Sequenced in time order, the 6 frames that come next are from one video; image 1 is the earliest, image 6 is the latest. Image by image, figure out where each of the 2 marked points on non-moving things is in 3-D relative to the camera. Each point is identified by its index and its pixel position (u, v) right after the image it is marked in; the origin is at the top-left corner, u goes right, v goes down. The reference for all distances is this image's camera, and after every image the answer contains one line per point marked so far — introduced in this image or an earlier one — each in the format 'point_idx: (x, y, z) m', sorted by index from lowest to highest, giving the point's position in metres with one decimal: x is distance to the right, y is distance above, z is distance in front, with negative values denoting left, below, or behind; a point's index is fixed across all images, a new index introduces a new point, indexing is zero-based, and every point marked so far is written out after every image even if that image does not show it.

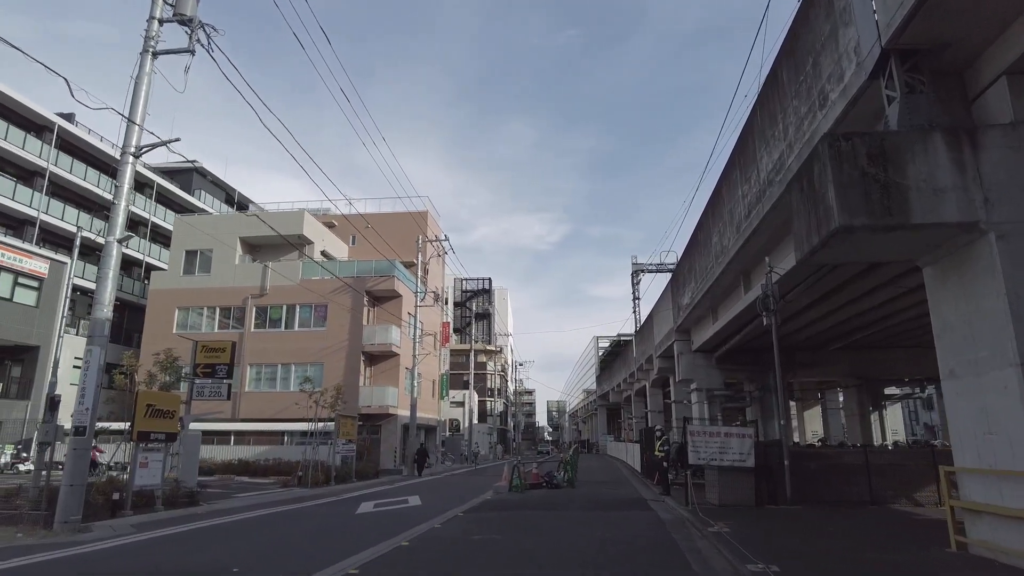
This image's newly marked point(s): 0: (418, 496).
0: (-2.4, -5.4, +16.9) m
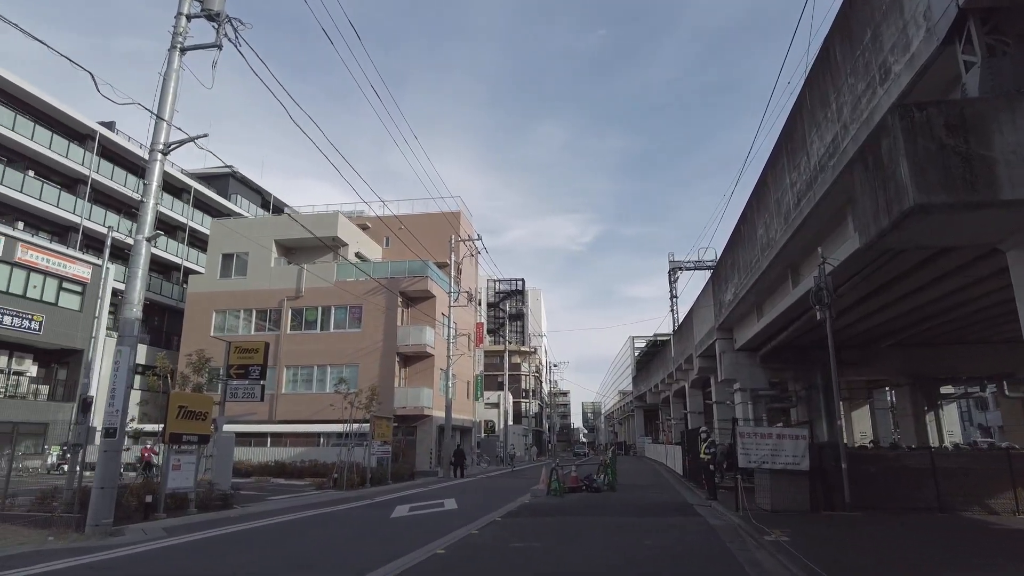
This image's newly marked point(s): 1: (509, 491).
0: (-1.5, -5.4, +16.5) m
1: (-0.1, -6.1, +19.3) m
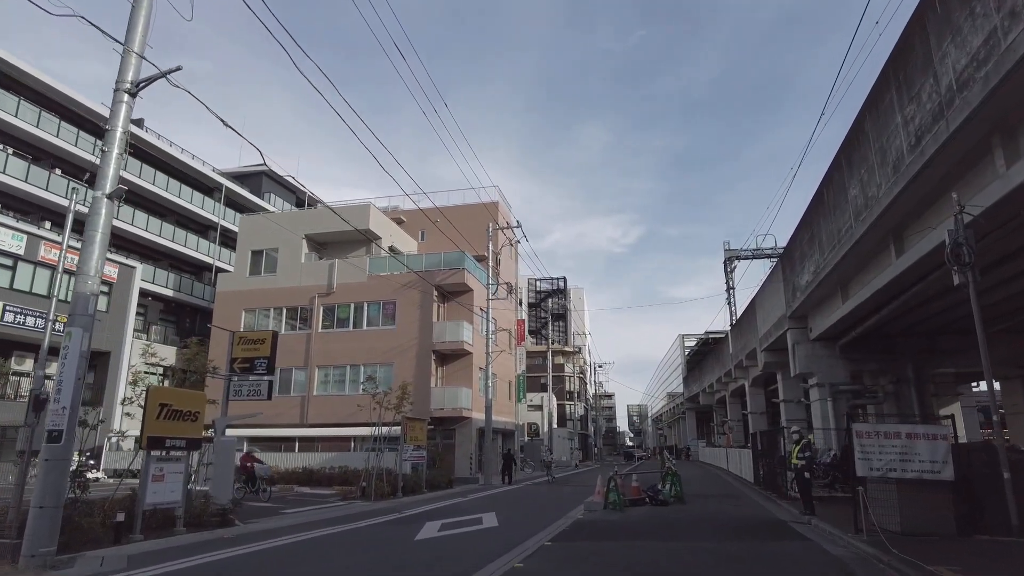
0: (-0.4, -4.9, +14.2) m
1: (+1.2, -5.6, +16.9) m
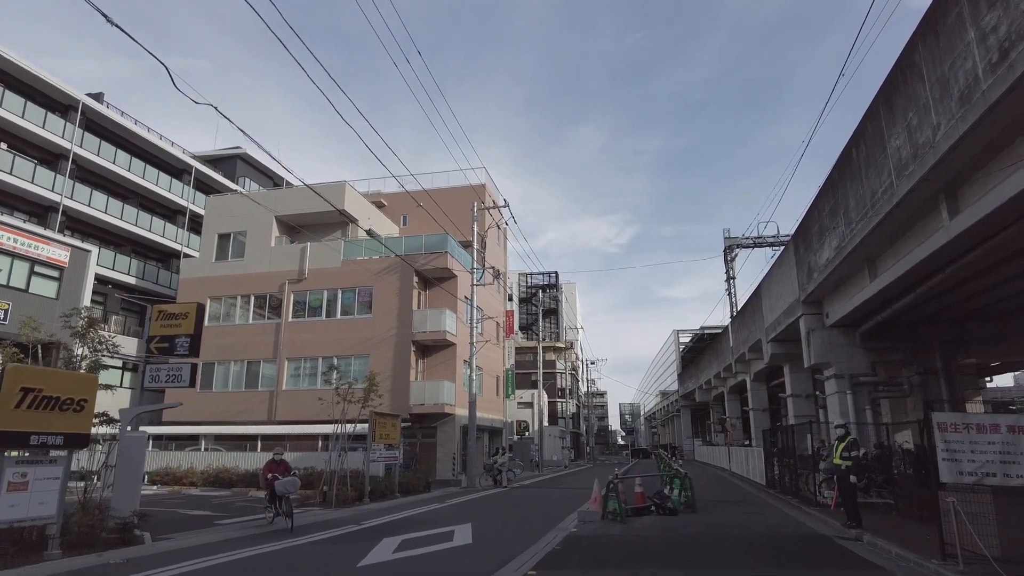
0: (-0.7, -4.4, +11.9) m
1: (+0.7, -5.0, +14.7) m
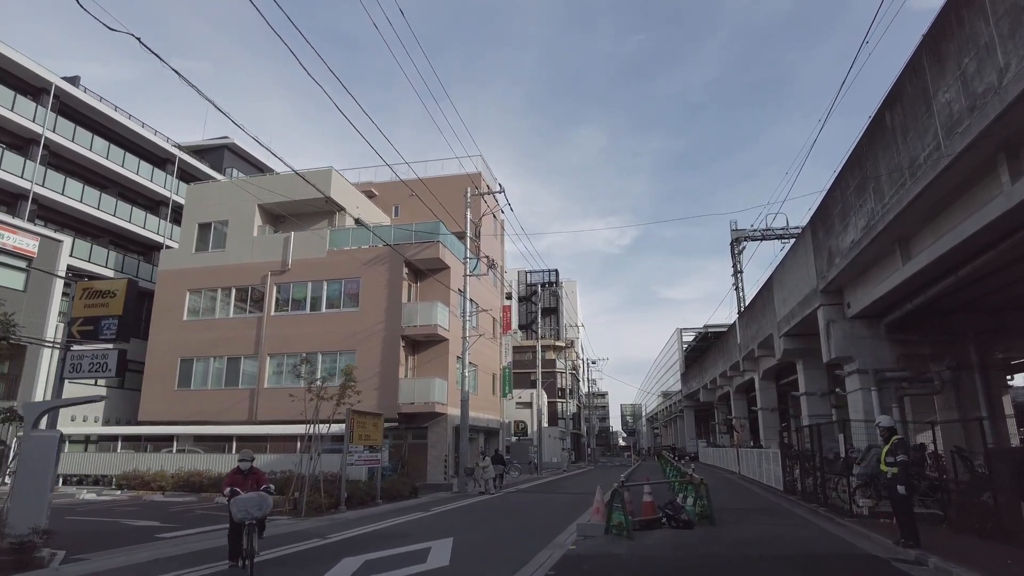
0: (-0.9, -4.0, +10.3) m
1: (+0.6, -4.7, +13.0) m
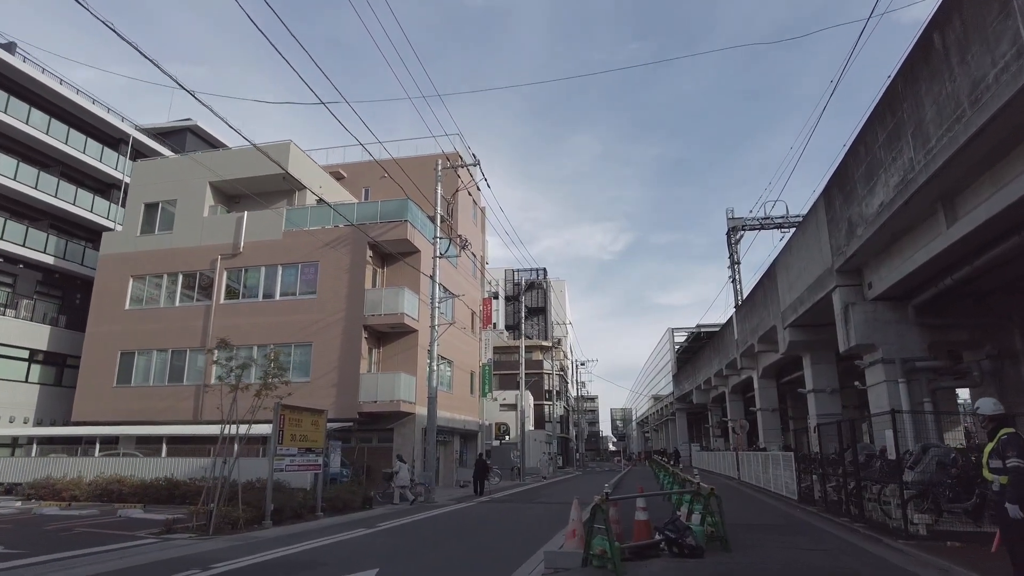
0: (-1.6, -3.3, +7.6) m
1: (-0.1, -4.0, +10.4) m
